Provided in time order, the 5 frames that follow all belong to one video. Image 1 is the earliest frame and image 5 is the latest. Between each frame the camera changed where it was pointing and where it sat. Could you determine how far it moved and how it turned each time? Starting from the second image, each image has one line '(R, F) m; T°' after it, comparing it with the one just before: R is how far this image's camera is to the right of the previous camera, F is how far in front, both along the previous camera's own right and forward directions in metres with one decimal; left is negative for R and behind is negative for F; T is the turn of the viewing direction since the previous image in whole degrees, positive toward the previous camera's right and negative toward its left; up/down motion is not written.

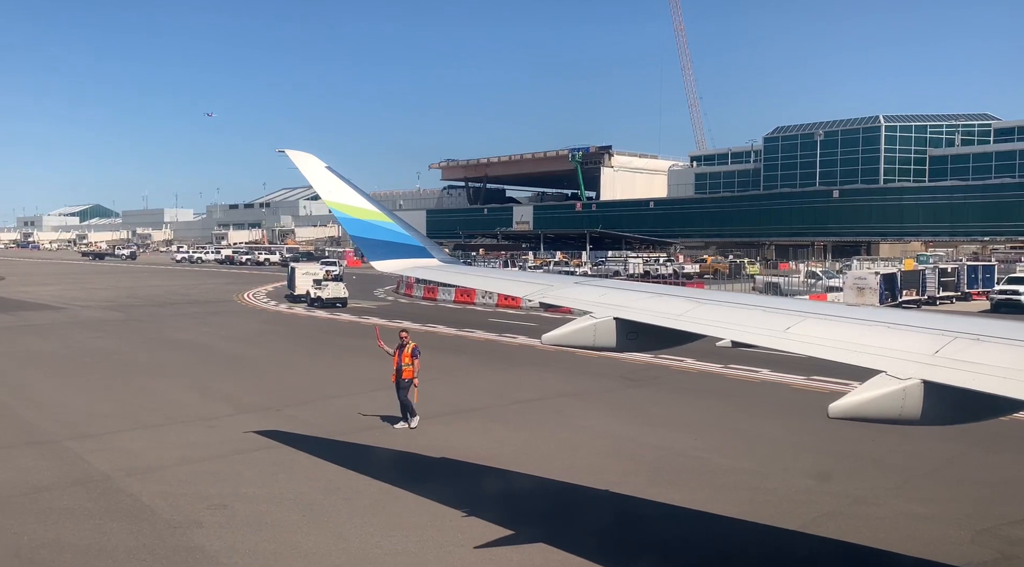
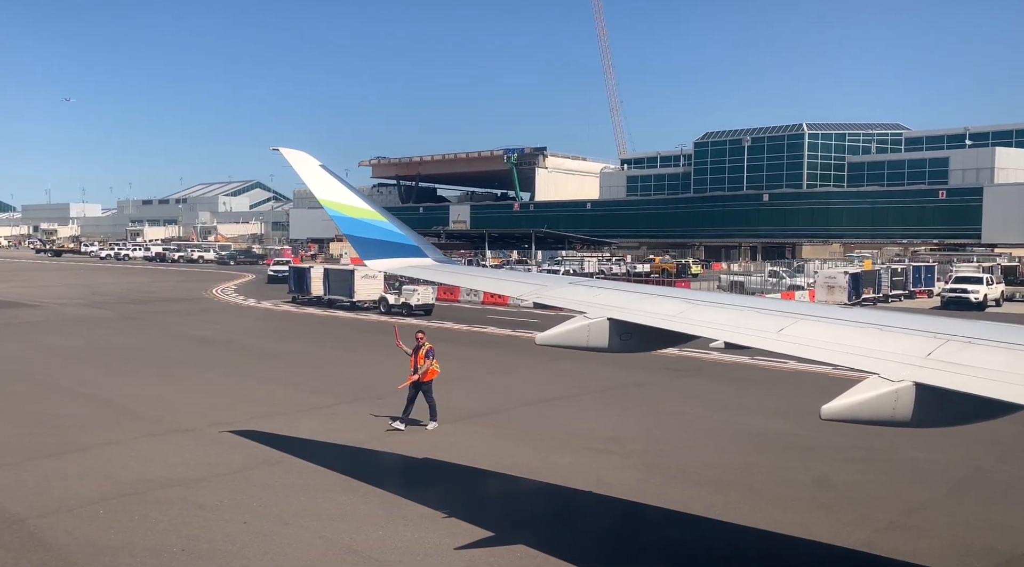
(-1.2, -0.2) m; +6°
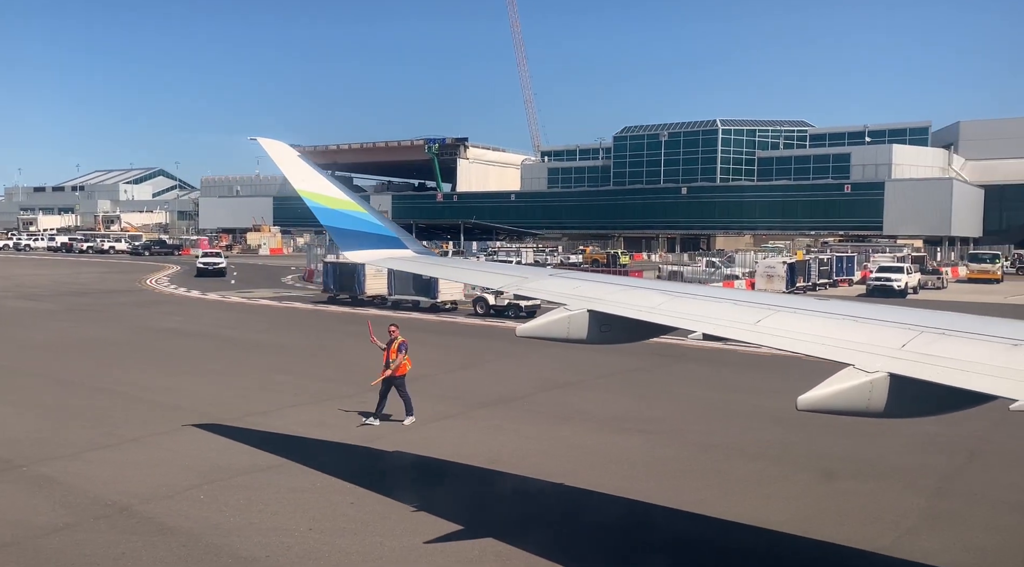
(-1.2, 0.0) m; +7°
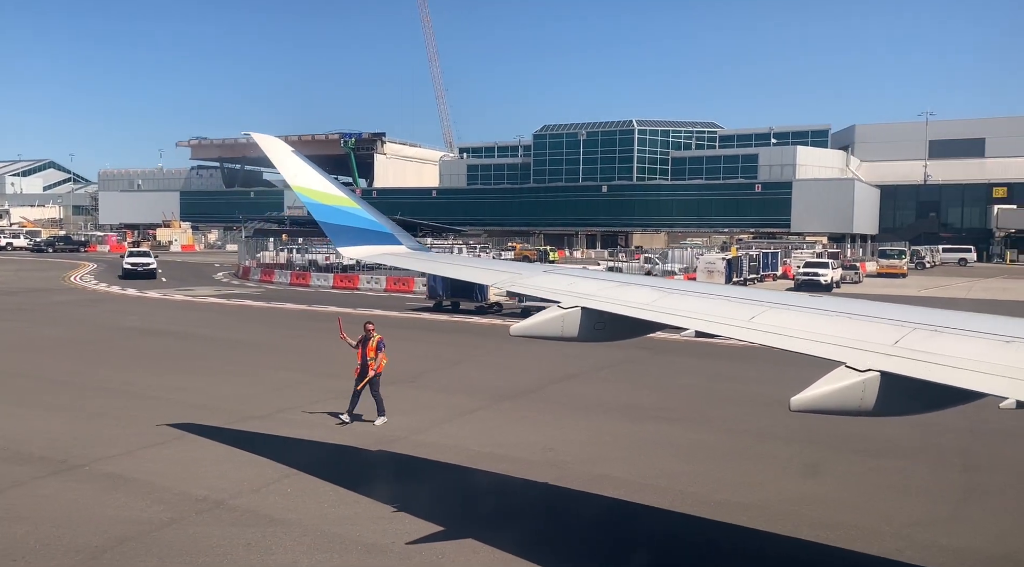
(-1.5, +0.2) m; +7°
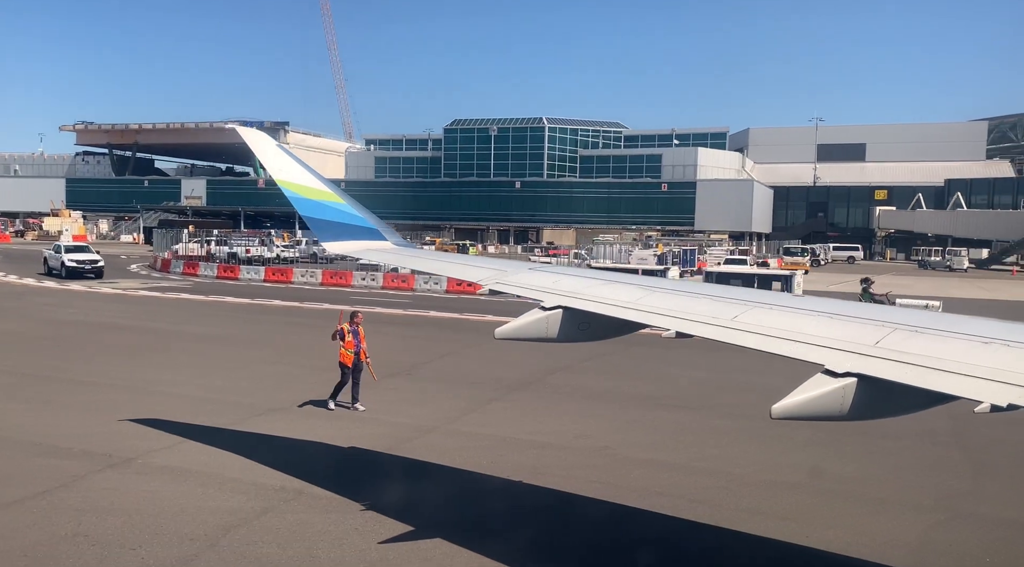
(-1.5, +0.4) m; +8°
